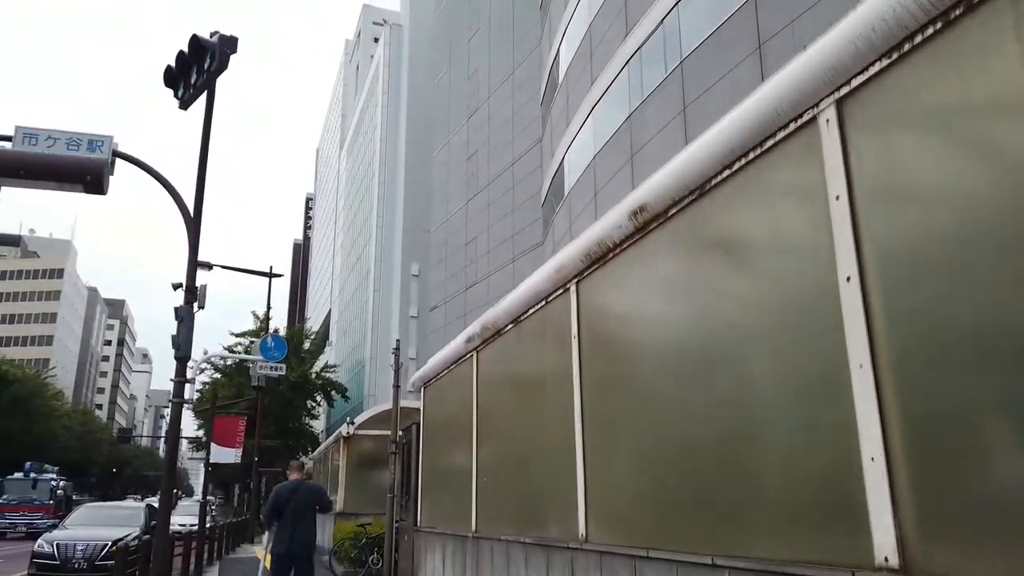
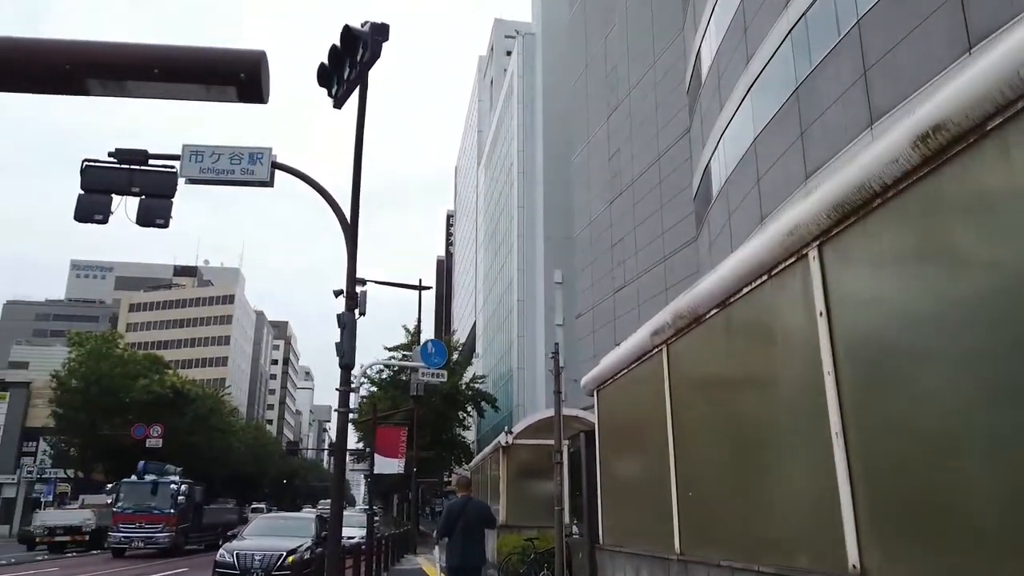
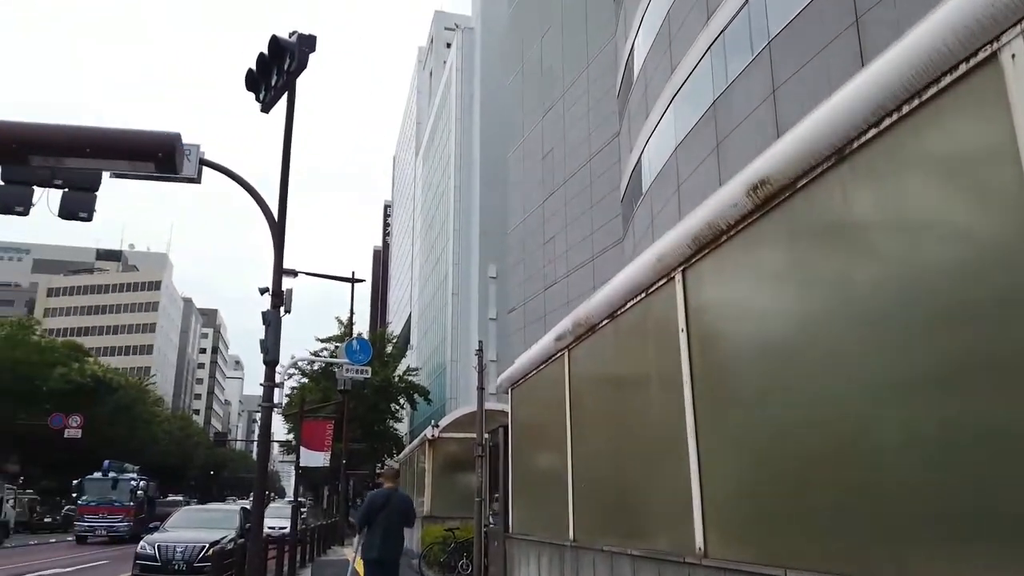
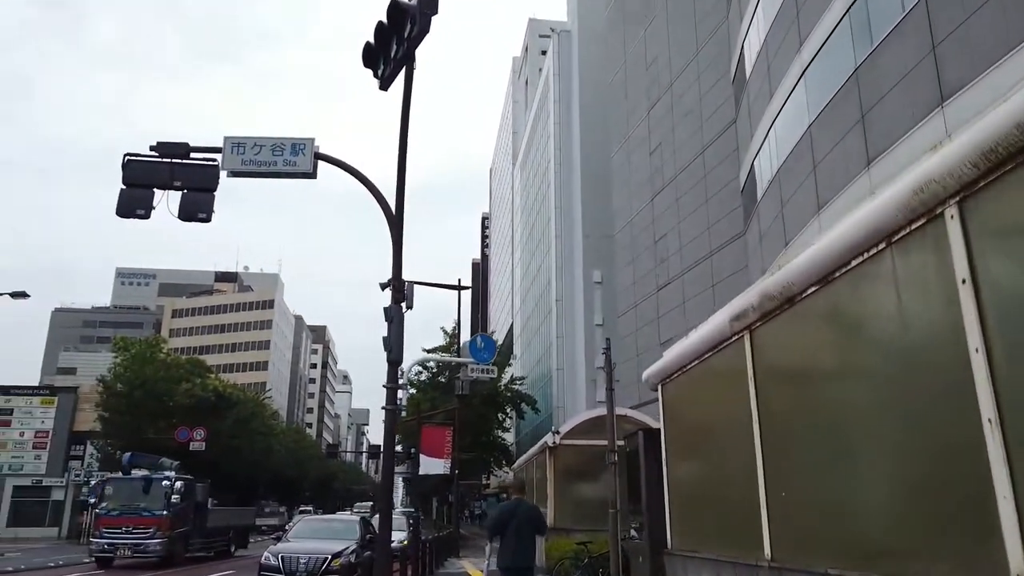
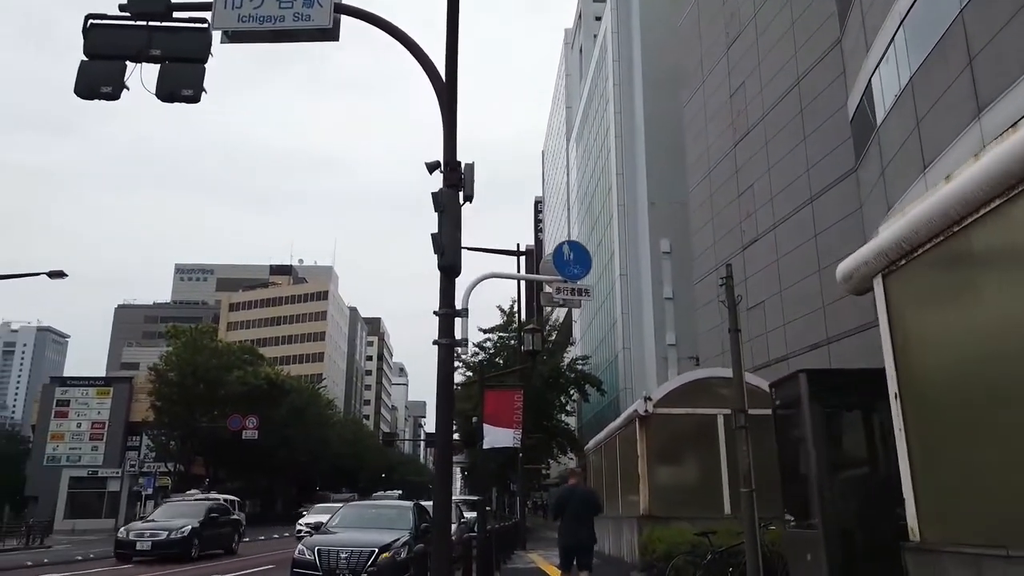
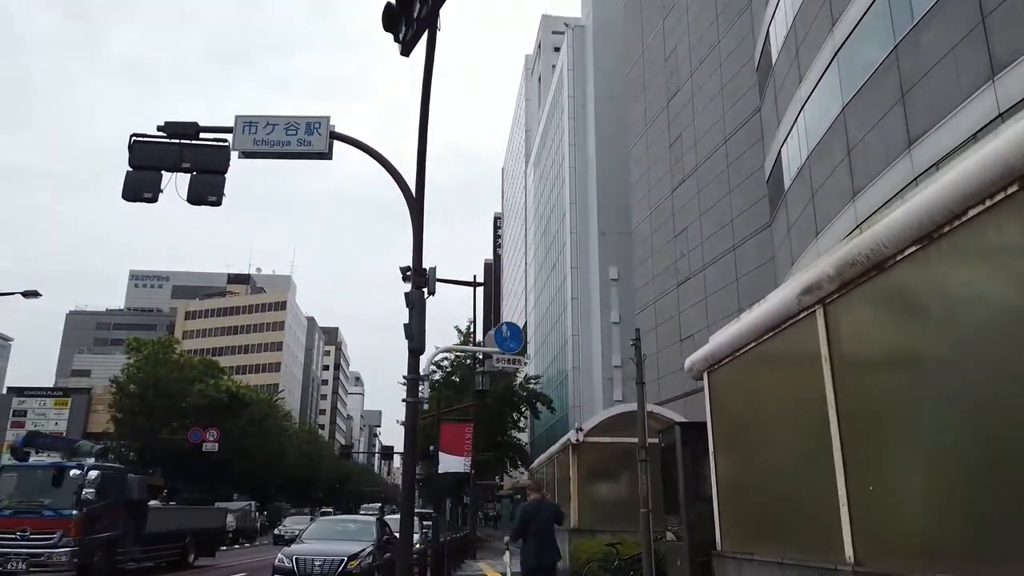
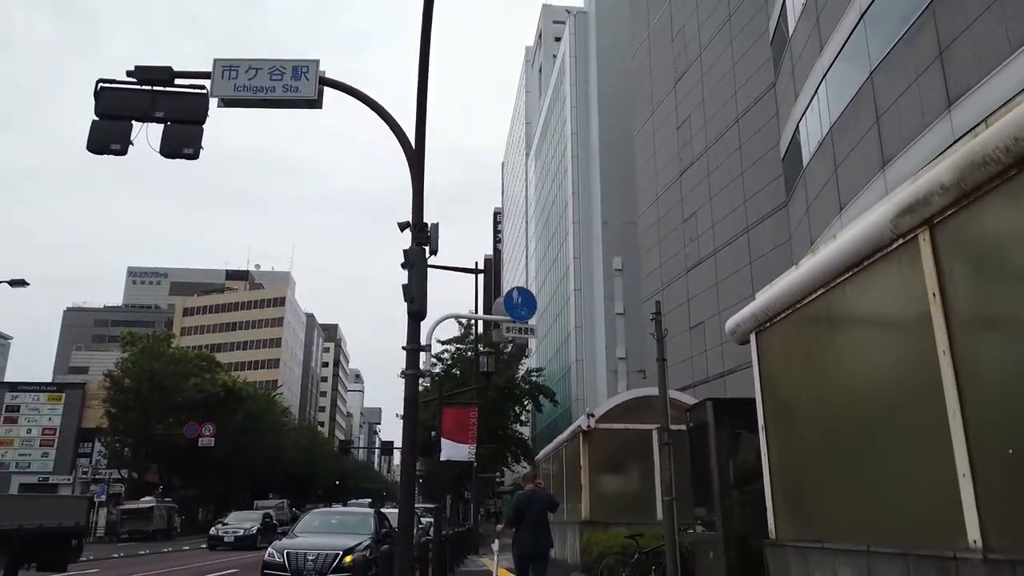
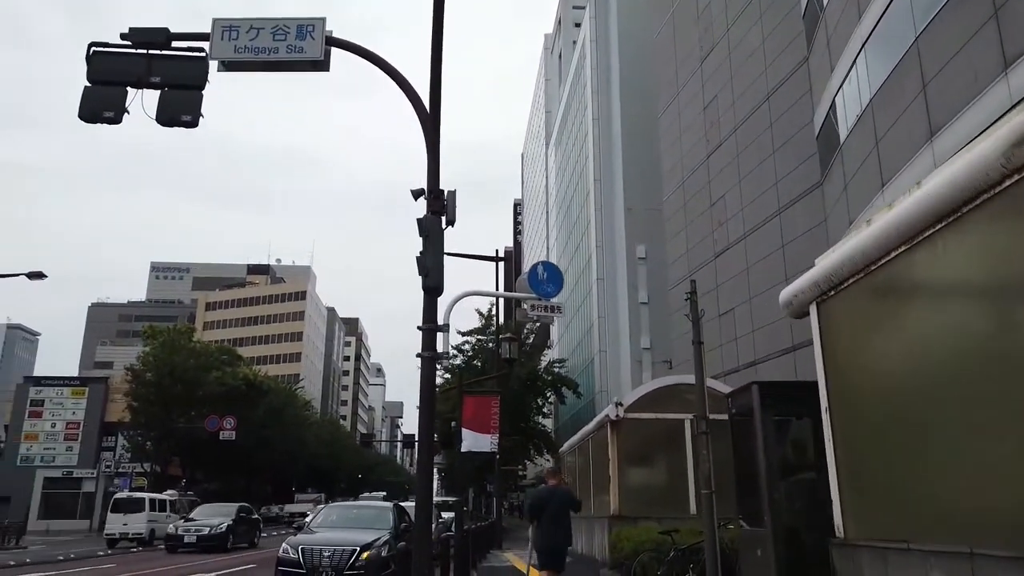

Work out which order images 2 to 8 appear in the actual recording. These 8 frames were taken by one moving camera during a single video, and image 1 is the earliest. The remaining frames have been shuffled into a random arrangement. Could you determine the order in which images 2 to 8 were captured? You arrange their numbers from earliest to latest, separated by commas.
3, 2, 4, 6, 7, 8, 5
